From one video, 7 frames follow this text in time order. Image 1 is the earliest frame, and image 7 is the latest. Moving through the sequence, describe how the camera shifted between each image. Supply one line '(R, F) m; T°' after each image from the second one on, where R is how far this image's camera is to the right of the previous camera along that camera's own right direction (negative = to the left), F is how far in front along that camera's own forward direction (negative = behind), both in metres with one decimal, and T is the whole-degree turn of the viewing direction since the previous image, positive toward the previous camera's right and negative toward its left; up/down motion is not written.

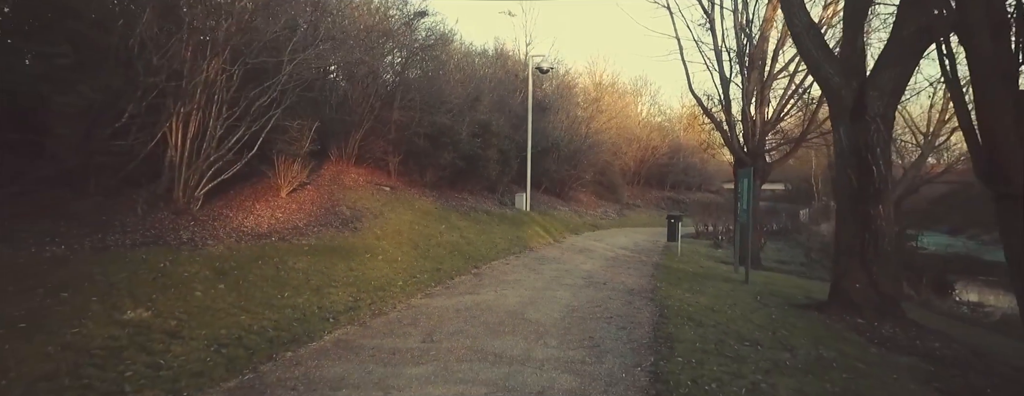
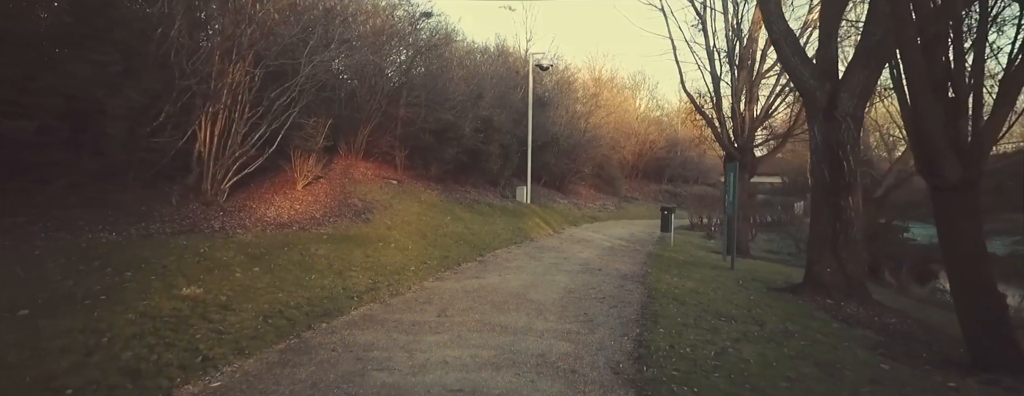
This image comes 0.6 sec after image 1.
(-0.1, -0.9) m; 0°
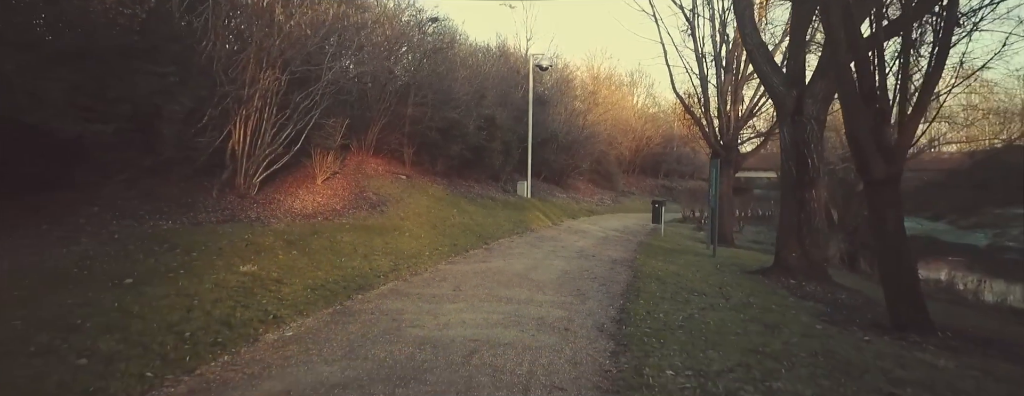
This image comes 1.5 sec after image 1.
(-0.1, -1.3) m; 0°
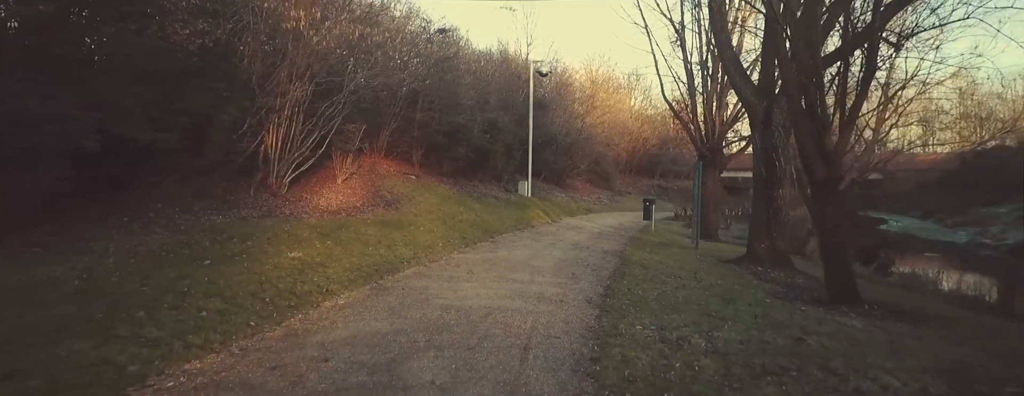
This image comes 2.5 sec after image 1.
(-0.1, -1.6) m; 0°
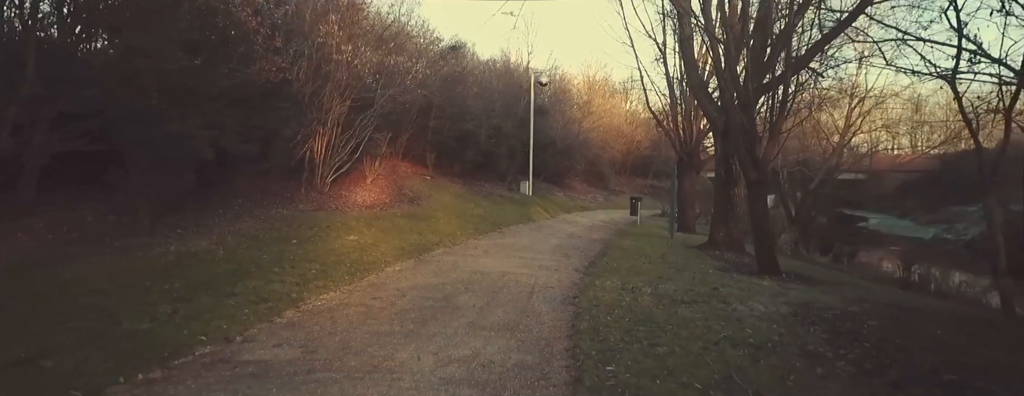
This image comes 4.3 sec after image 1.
(-0.2, -2.9) m; 0°
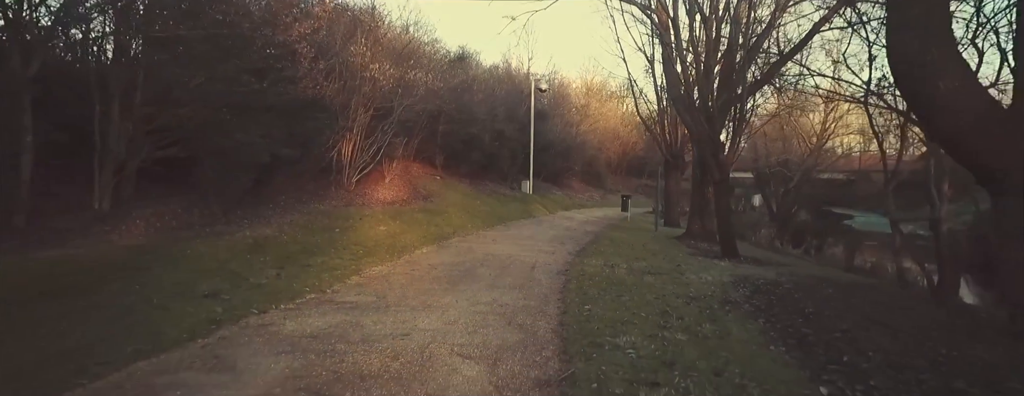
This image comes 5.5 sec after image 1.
(-0.1, -2.4) m; 0°
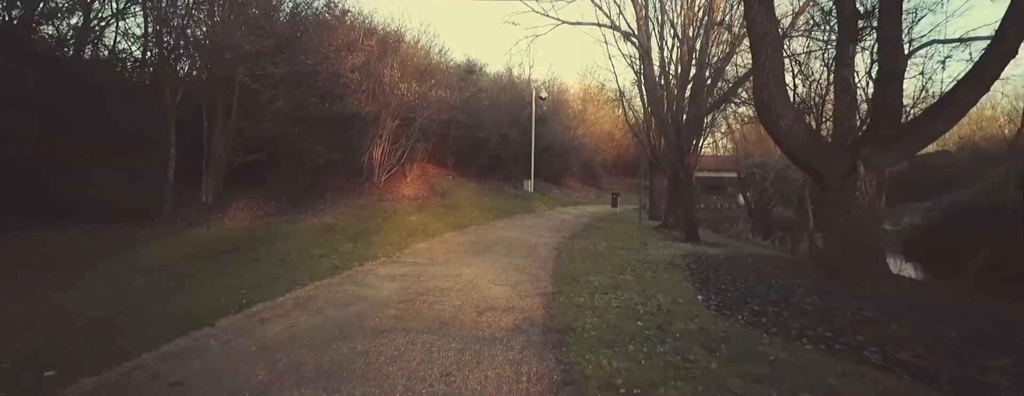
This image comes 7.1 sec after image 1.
(-0.2, -3.4) m; 0°
